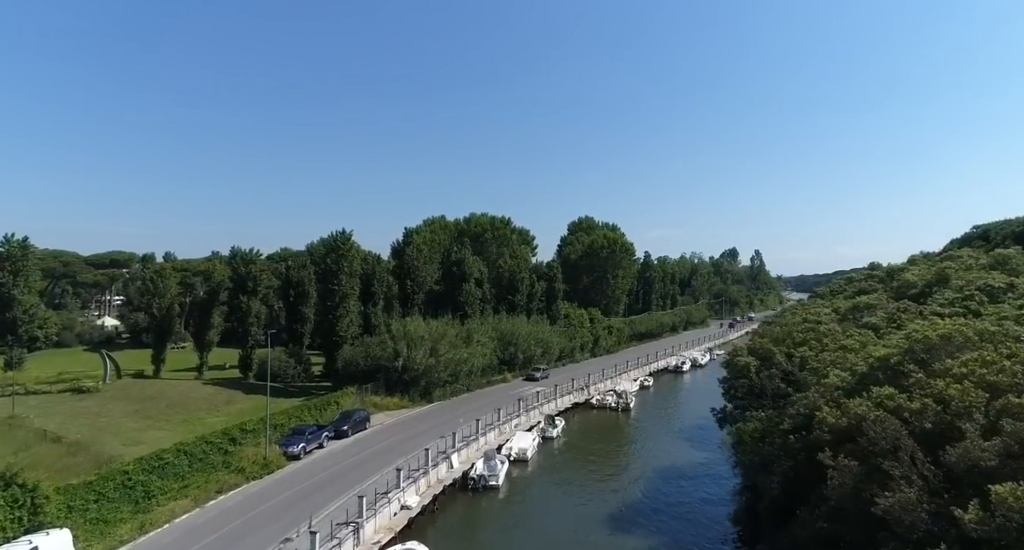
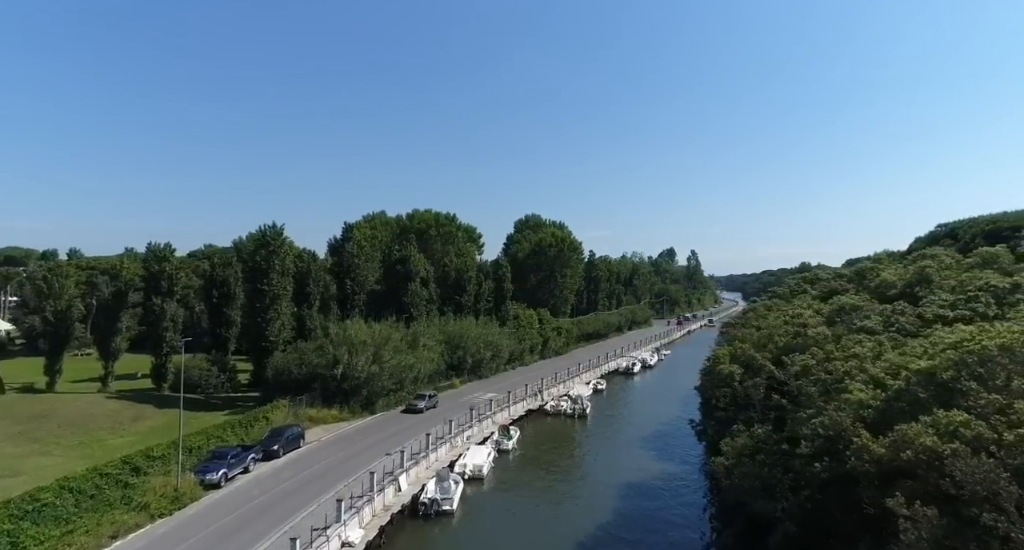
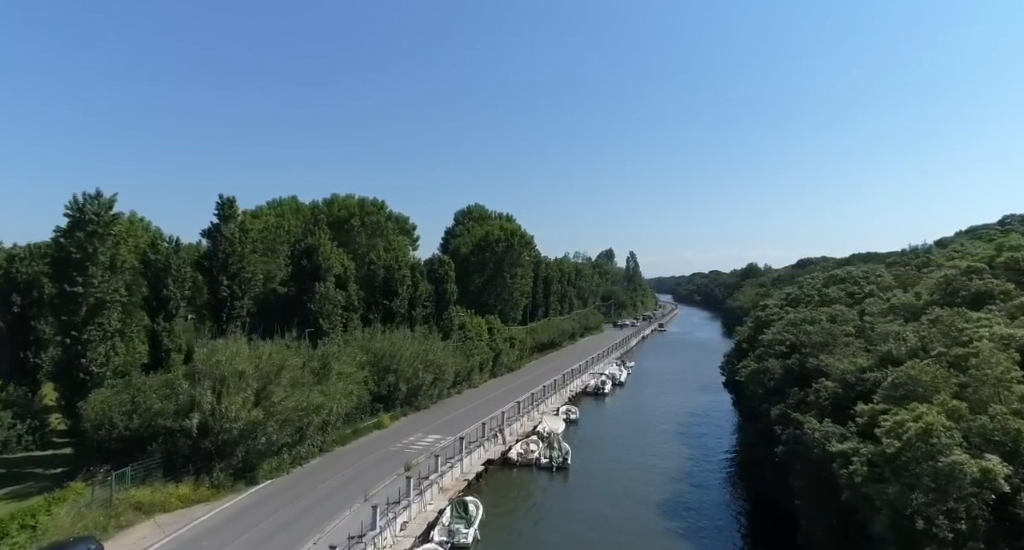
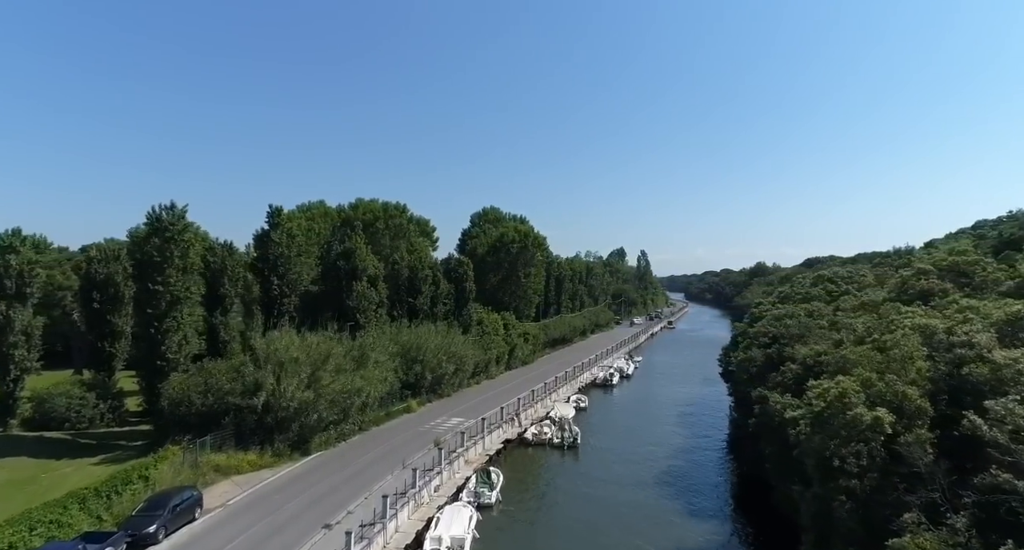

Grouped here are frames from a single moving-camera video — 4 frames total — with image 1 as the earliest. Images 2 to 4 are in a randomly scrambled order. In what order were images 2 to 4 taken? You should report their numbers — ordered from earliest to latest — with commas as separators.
2, 4, 3
